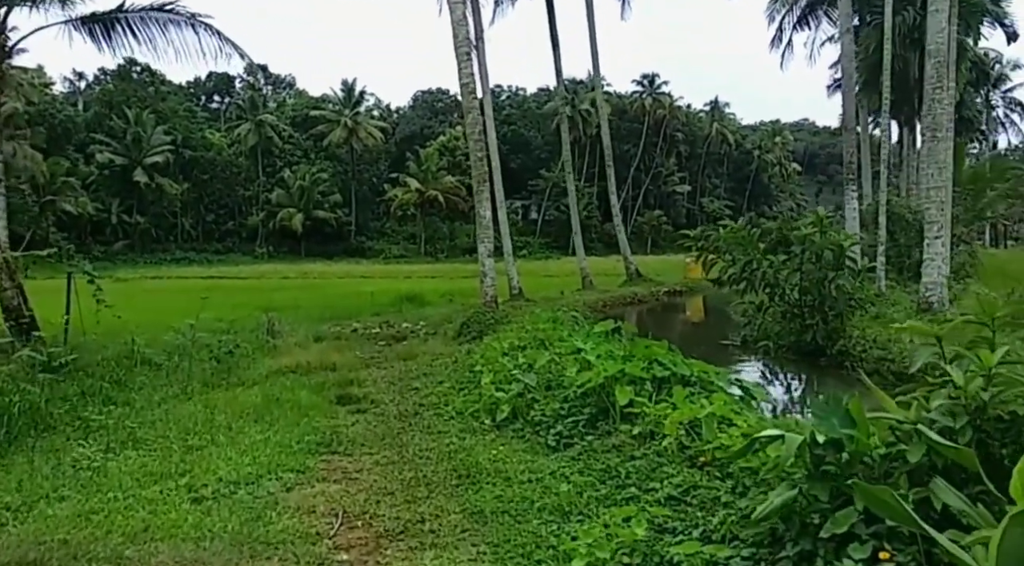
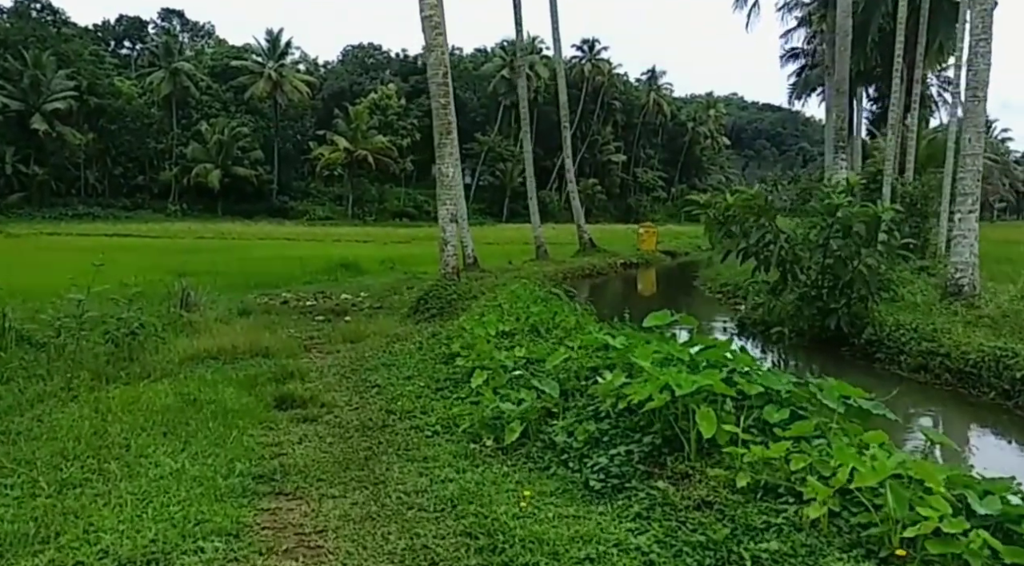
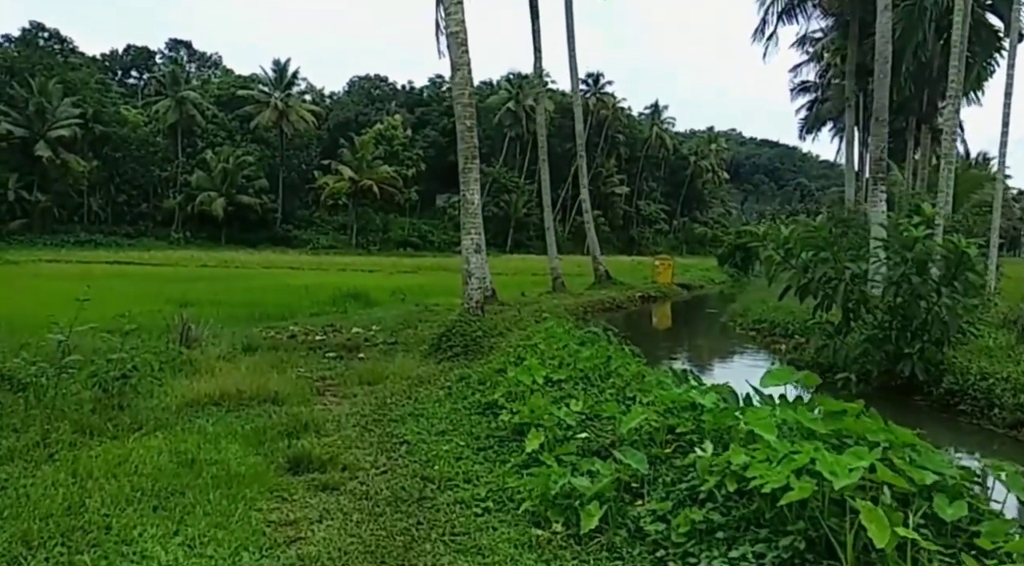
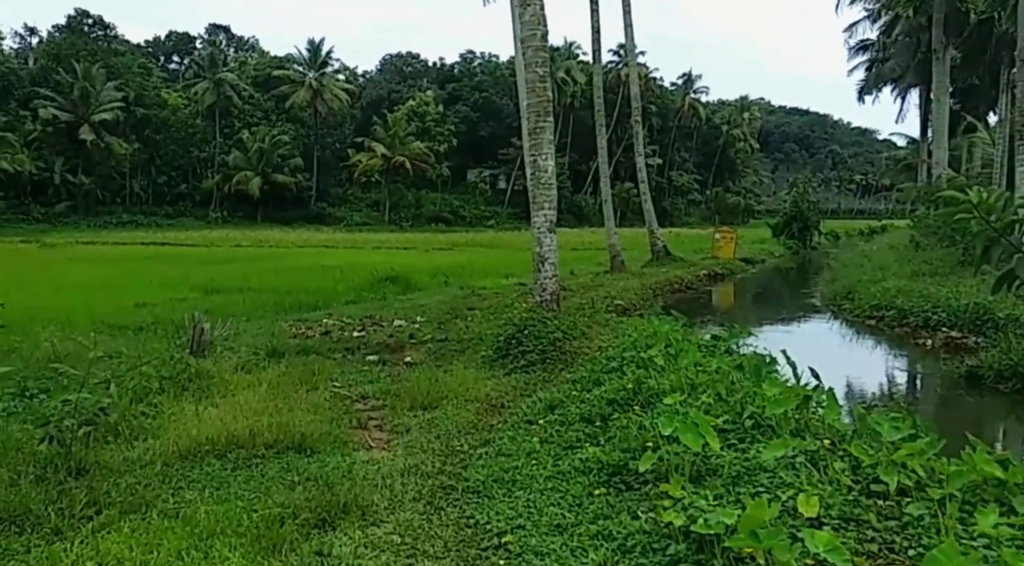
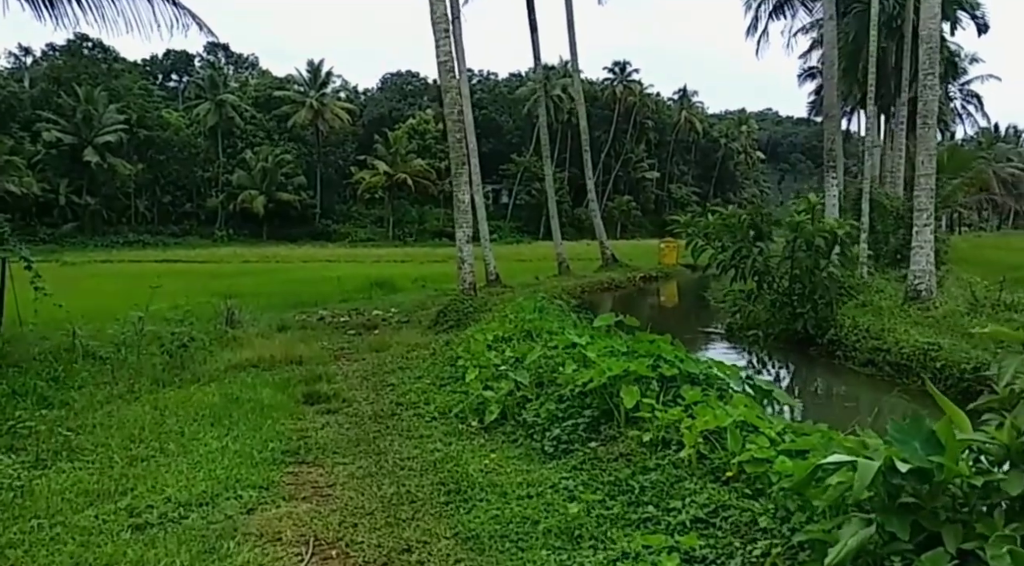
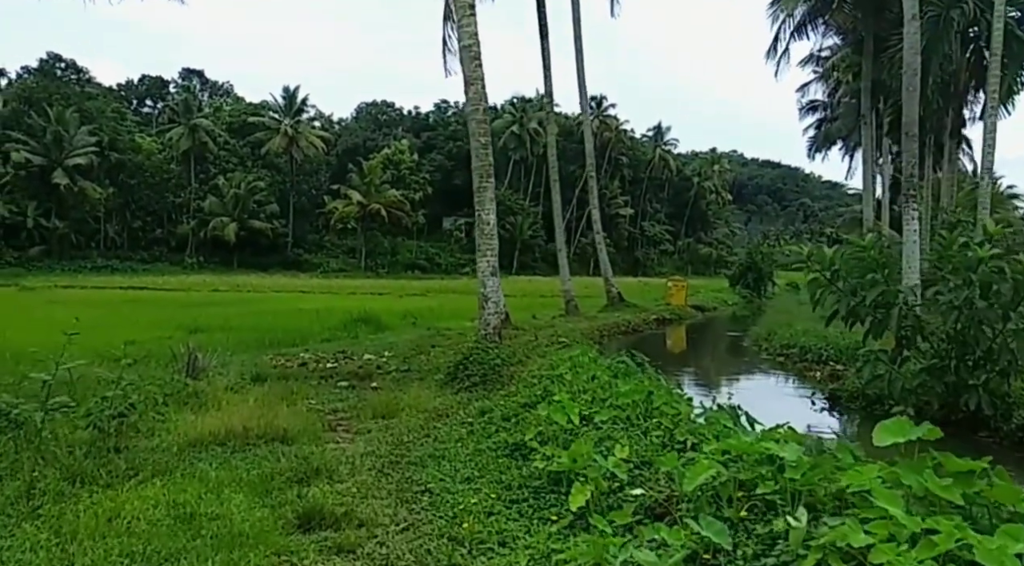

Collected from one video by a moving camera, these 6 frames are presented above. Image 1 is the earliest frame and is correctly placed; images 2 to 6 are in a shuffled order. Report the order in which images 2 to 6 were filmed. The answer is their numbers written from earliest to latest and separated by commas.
5, 2, 3, 6, 4
